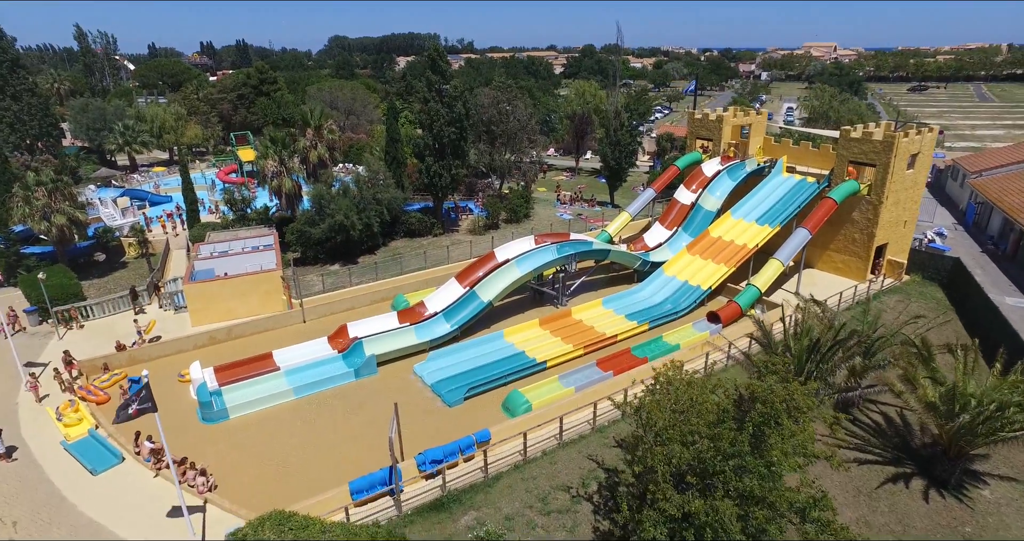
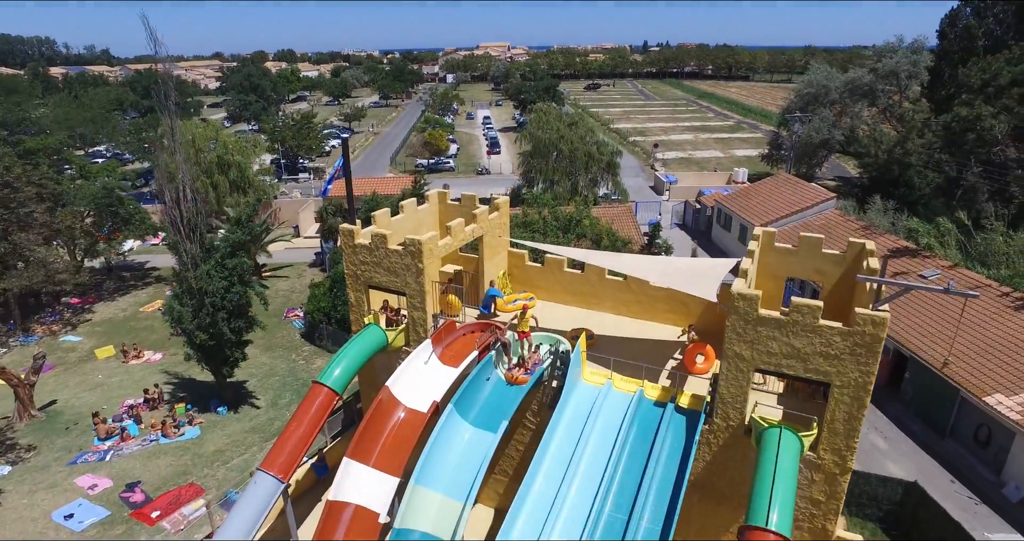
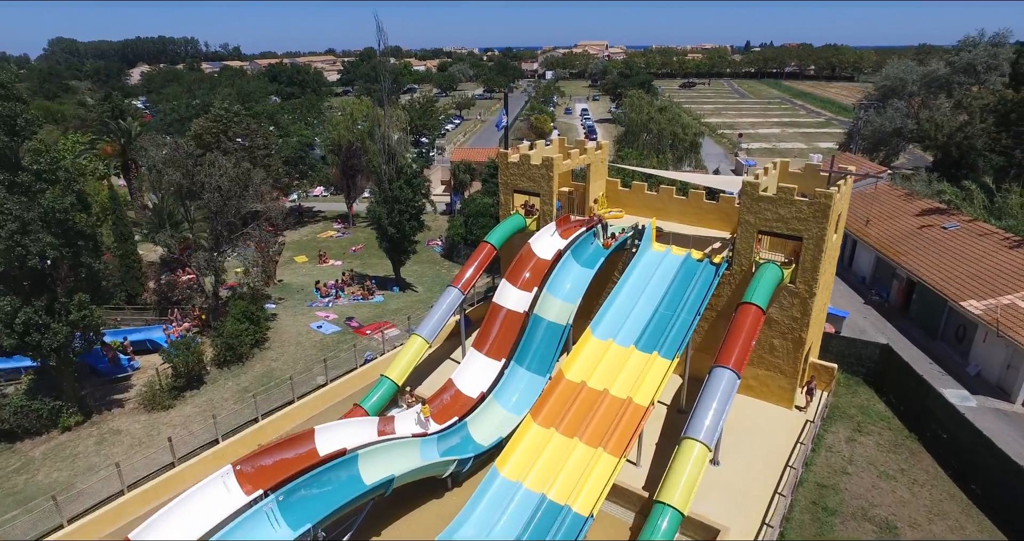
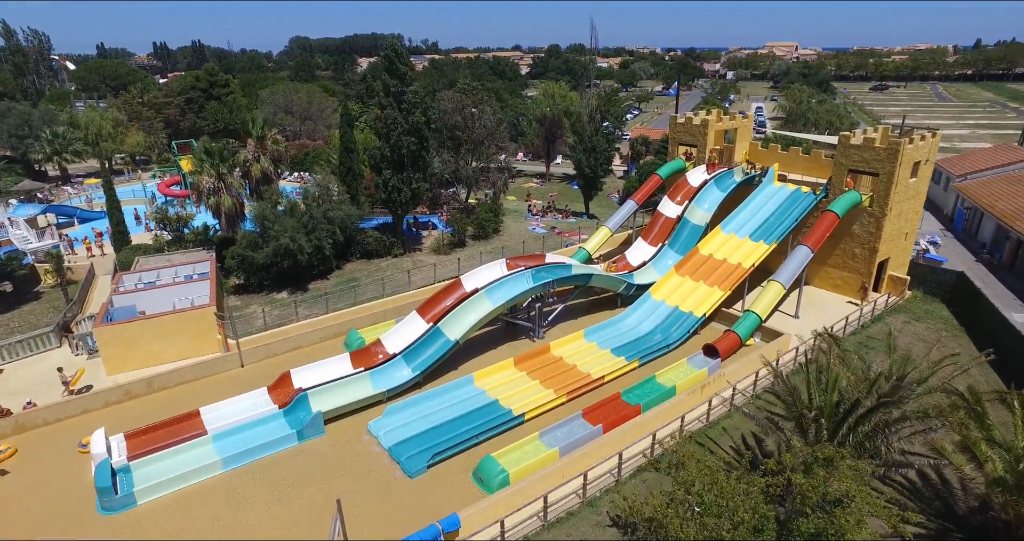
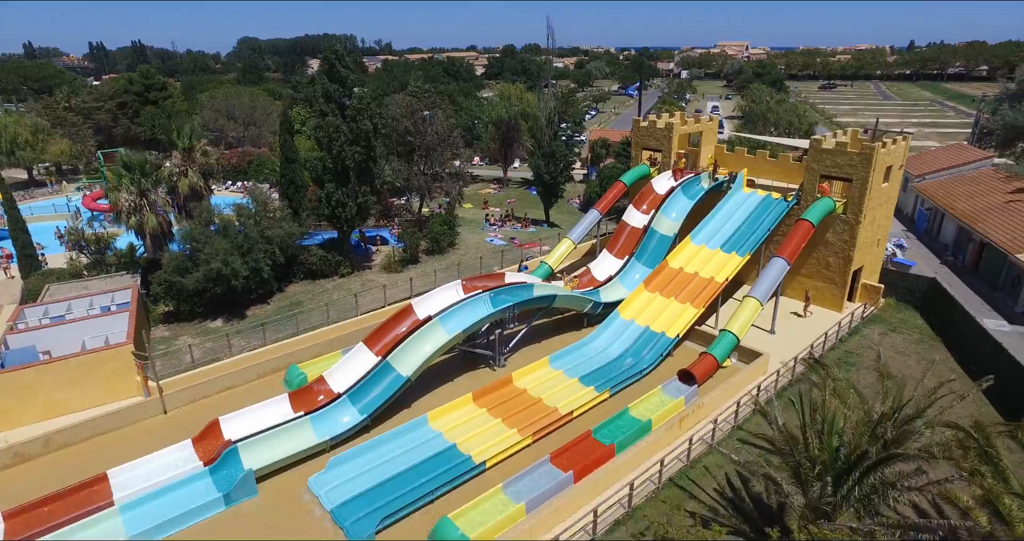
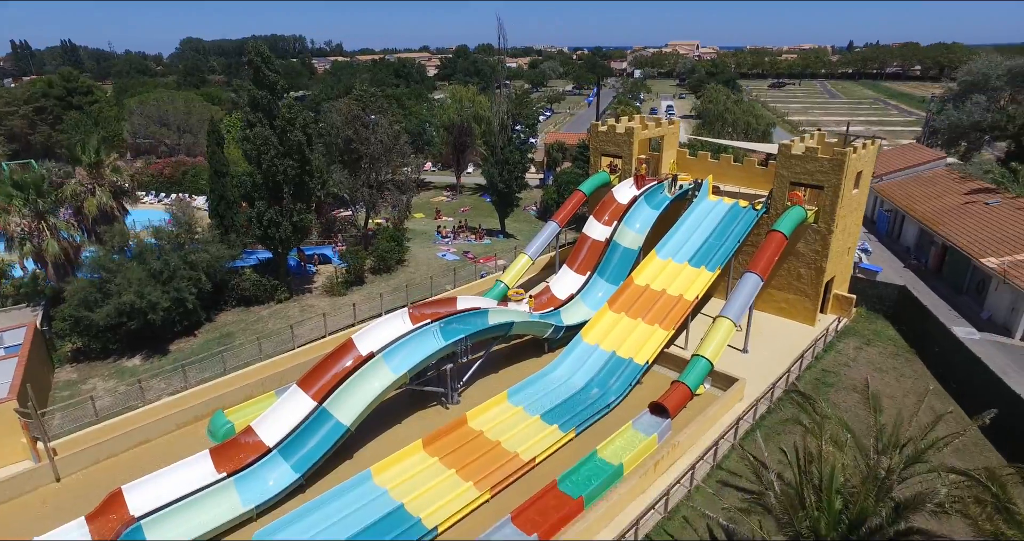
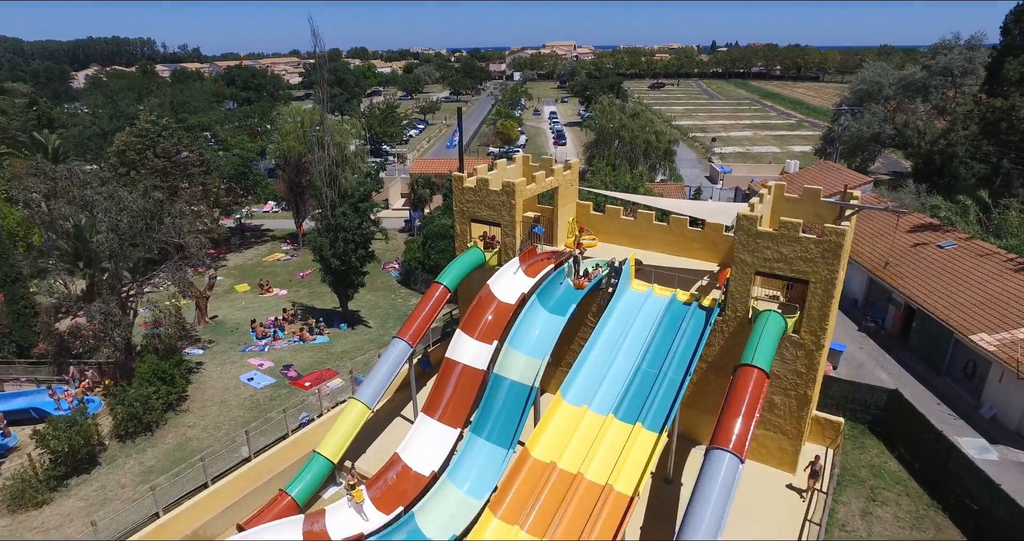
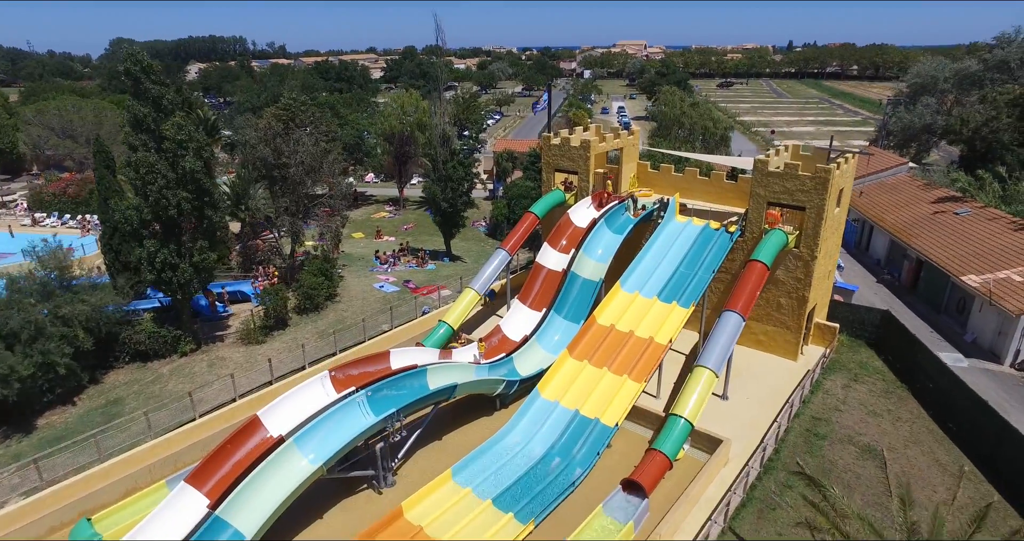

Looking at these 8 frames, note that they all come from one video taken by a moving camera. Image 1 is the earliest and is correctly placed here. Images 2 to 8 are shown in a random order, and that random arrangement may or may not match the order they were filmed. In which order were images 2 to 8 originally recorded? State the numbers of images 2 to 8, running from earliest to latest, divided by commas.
4, 5, 6, 8, 3, 7, 2
